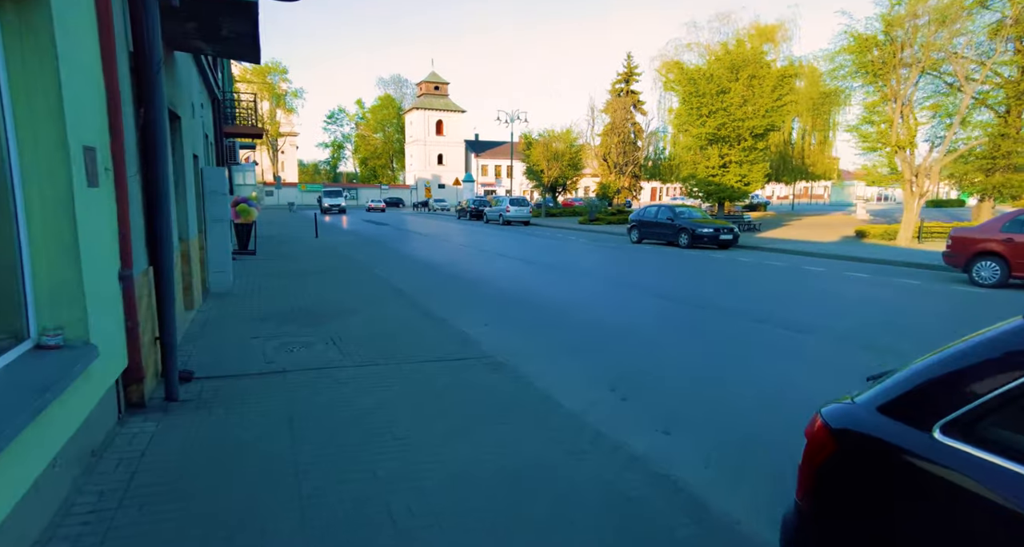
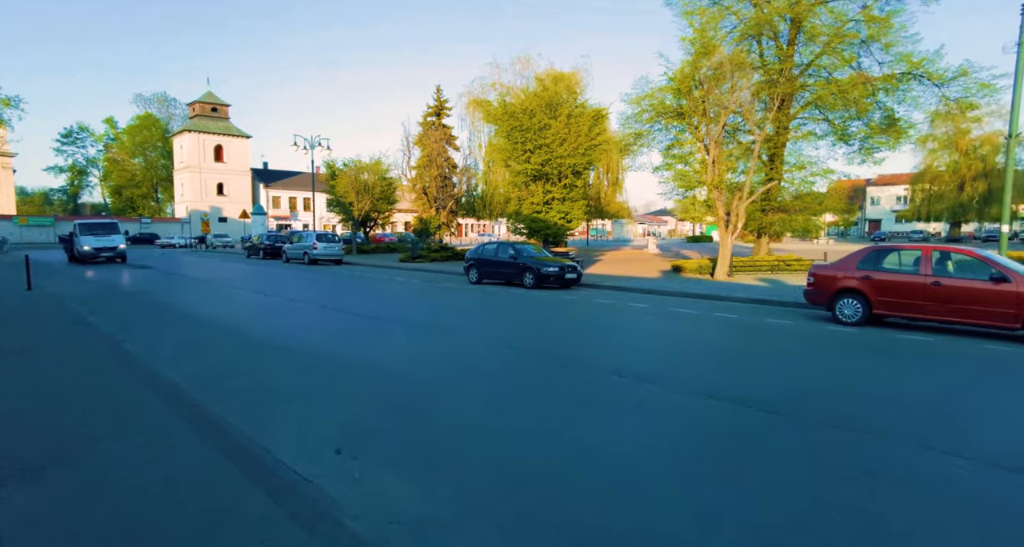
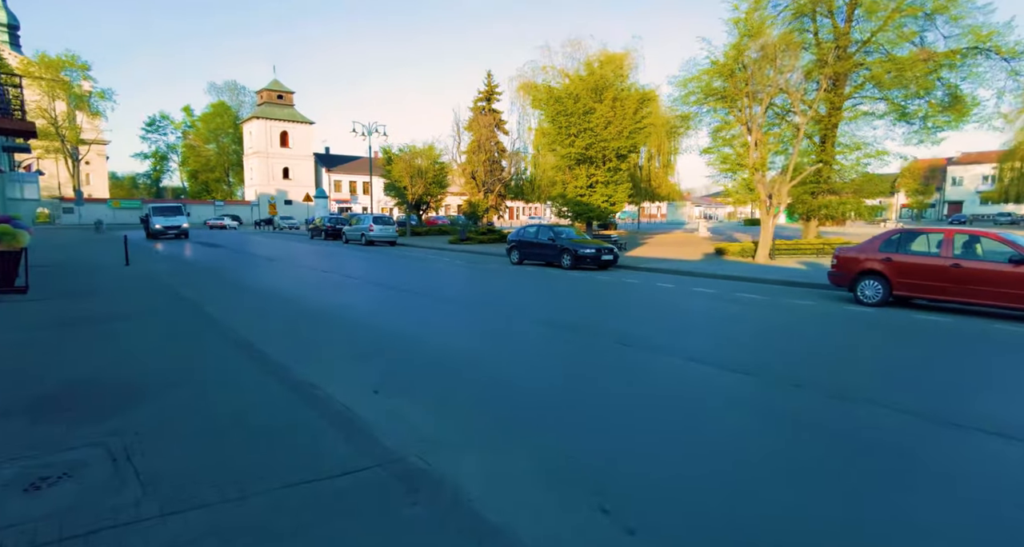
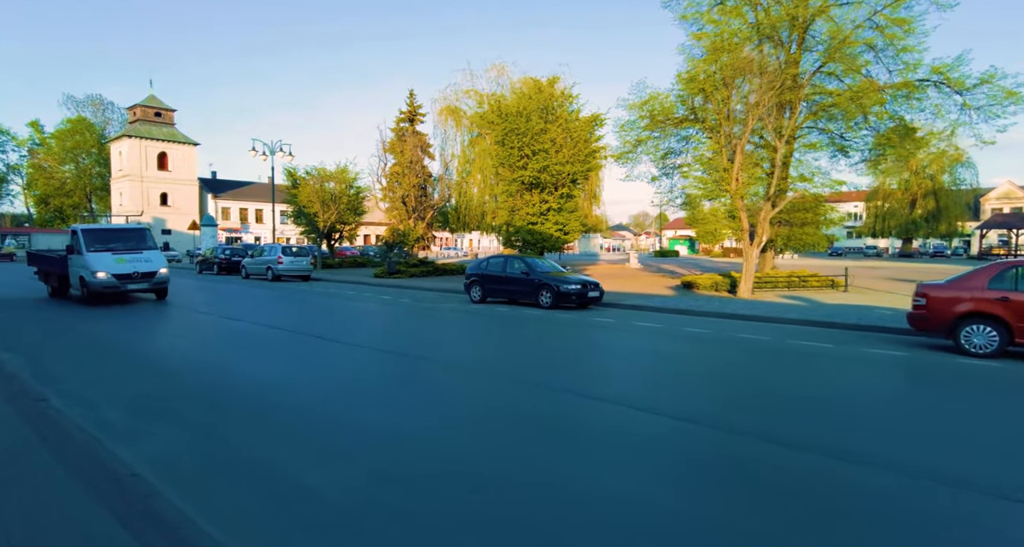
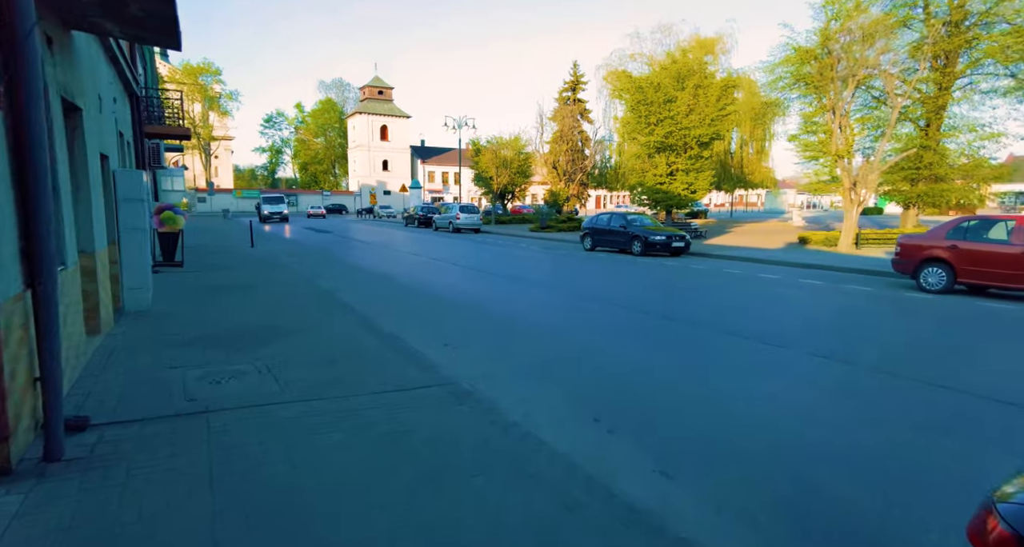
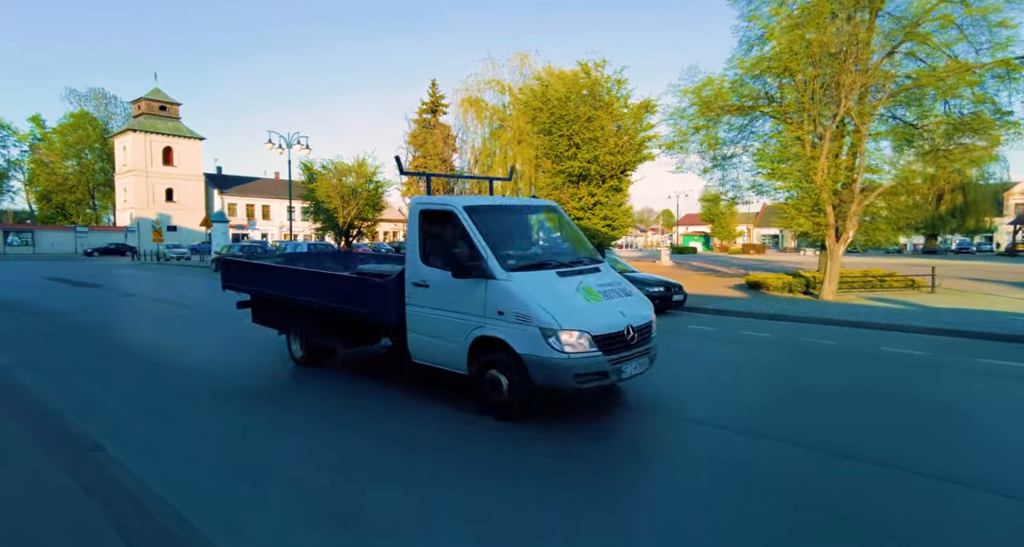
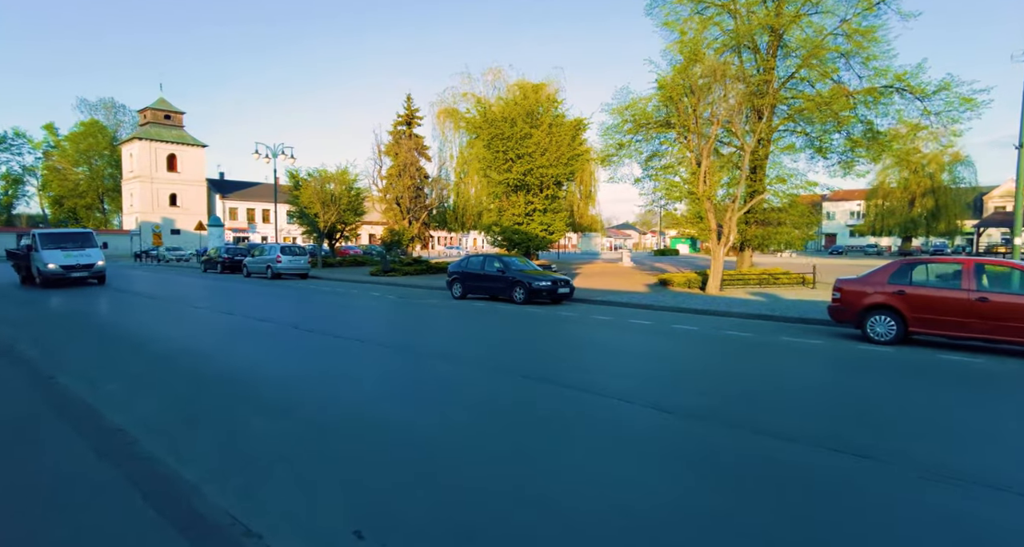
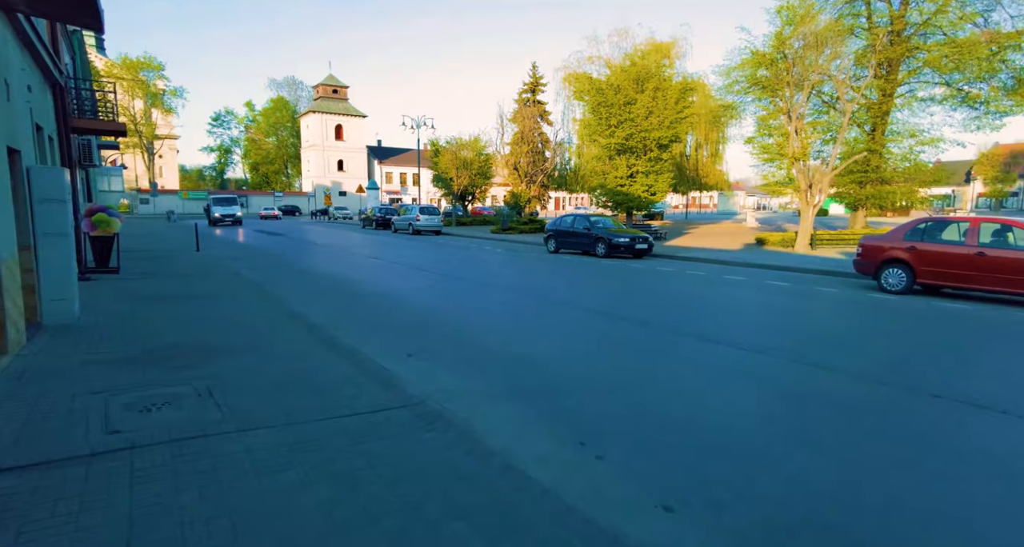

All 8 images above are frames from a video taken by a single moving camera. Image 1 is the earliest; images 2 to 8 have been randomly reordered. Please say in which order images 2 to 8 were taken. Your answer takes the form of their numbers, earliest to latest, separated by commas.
5, 8, 3, 2, 7, 4, 6
